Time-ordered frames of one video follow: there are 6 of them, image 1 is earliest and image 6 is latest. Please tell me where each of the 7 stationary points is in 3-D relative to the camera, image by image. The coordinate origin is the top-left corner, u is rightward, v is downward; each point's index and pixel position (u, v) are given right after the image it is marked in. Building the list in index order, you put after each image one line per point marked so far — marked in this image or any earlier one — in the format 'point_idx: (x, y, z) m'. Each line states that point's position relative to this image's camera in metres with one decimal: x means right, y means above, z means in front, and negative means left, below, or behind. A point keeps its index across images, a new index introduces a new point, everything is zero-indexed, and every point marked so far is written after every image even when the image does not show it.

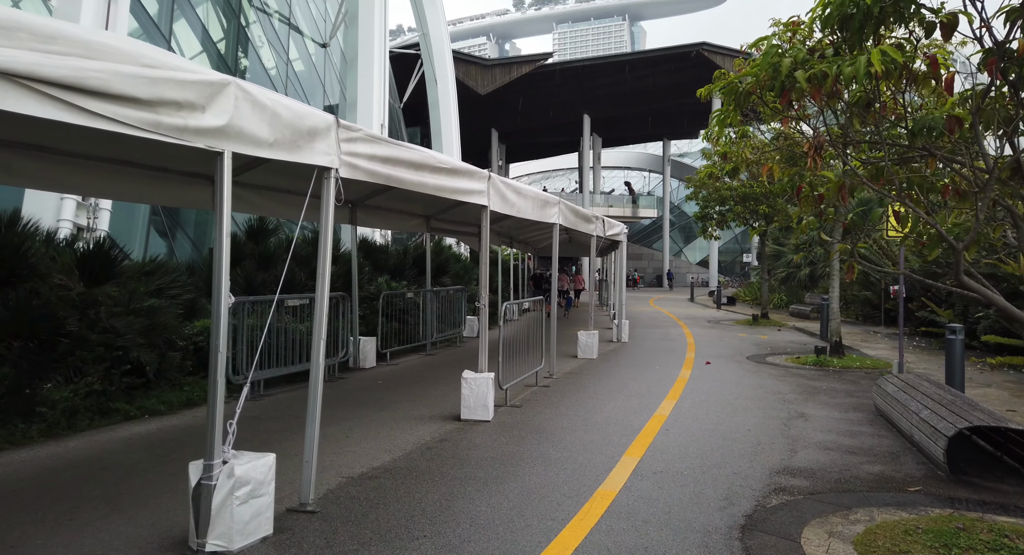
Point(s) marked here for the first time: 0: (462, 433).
0: (-0.4, -1.4, +5.9) m
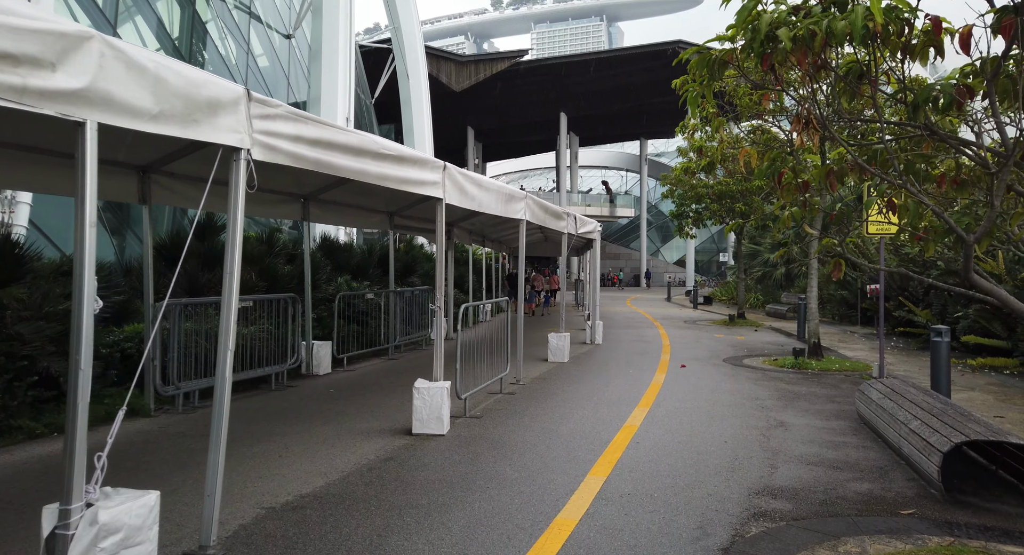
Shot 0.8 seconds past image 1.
0: (-0.8, -1.4, +5.3) m
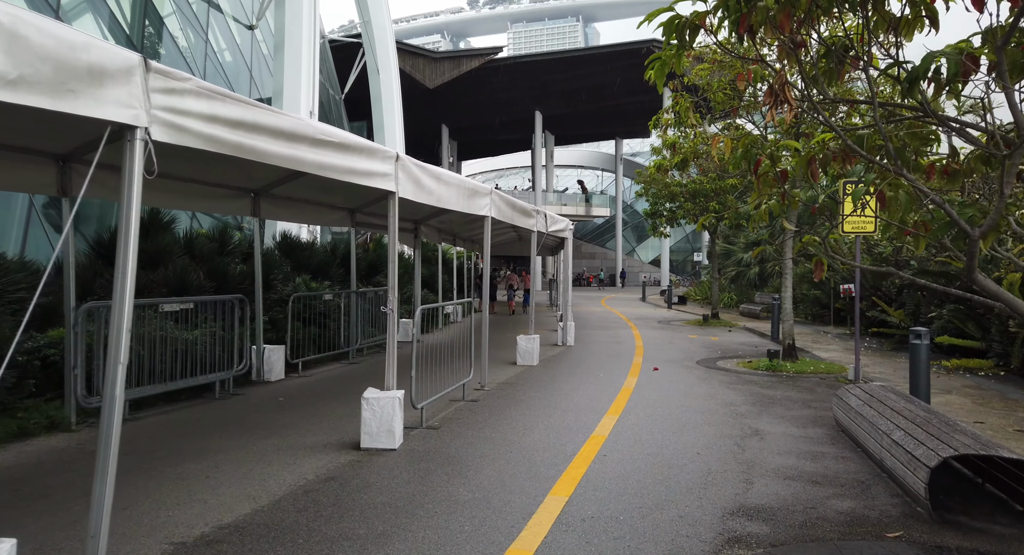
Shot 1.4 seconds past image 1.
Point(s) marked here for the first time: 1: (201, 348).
0: (-1.1, -1.4, +4.8) m
1: (-3.5, -0.8, +7.5) m
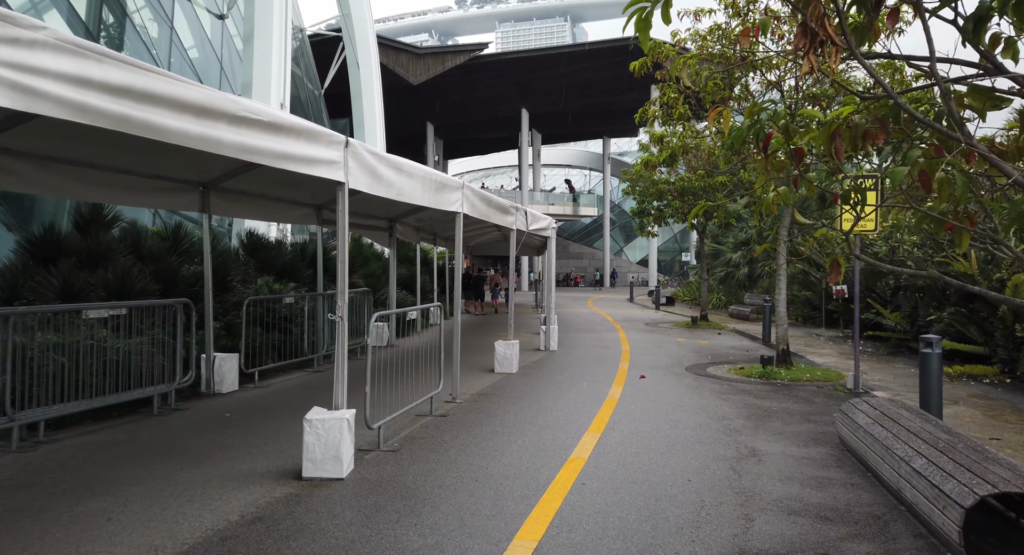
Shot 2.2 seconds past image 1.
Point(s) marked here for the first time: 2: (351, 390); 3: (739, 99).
0: (-1.4, -1.4, +4.1) m
1: (-3.8, -0.8, +6.7) m
2: (-1.9, -1.4, +8.0) m
3: (+3.7, +2.9, +10.8) m
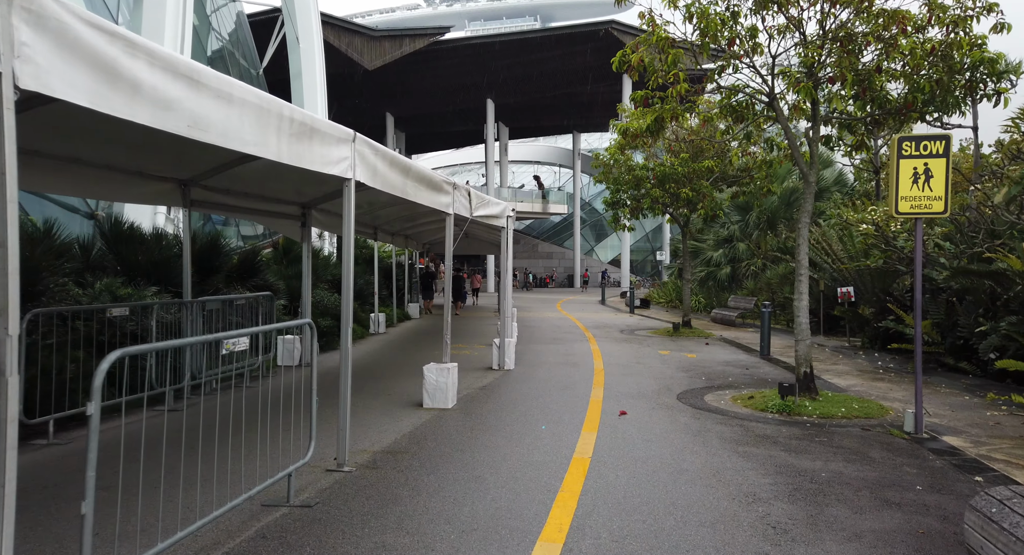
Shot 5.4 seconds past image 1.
0: (-1.8, -1.4, +1.5) m
1: (-4.4, -0.8, +3.9) m
2: (-2.6, -1.4, +5.2) m
3: (+2.9, +2.9, +8.4) m
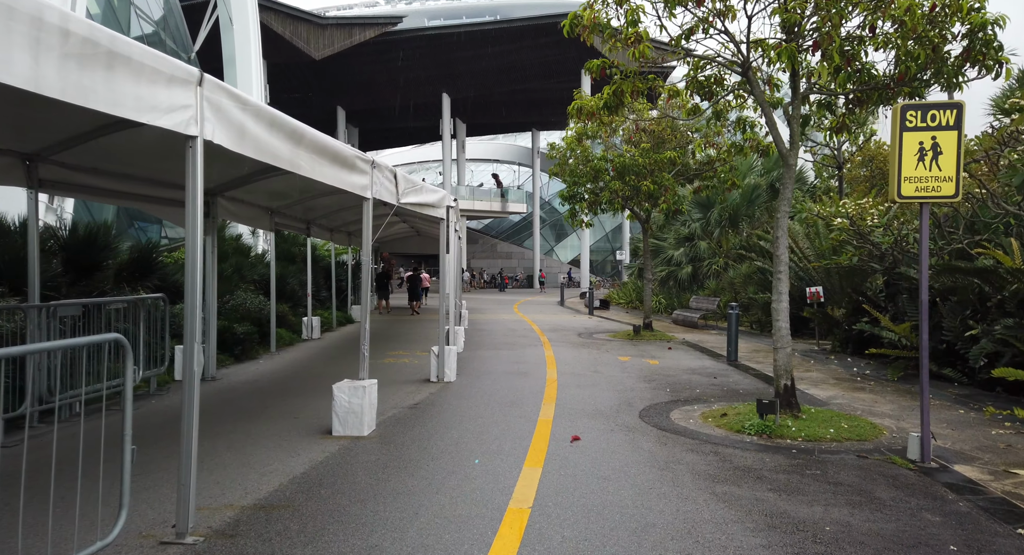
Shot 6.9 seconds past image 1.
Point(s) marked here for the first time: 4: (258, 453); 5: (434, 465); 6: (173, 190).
0: (-2.1, -1.4, +0.1) m
1: (-4.8, -0.8, +2.4) m
2: (-3.1, -1.4, +3.8) m
3: (+2.2, +2.9, +7.2) m
4: (-2.0, -1.4, +5.3) m
5: (-0.7, -1.5, +5.1) m
6: (-4.0, +1.0, +7.7) m
